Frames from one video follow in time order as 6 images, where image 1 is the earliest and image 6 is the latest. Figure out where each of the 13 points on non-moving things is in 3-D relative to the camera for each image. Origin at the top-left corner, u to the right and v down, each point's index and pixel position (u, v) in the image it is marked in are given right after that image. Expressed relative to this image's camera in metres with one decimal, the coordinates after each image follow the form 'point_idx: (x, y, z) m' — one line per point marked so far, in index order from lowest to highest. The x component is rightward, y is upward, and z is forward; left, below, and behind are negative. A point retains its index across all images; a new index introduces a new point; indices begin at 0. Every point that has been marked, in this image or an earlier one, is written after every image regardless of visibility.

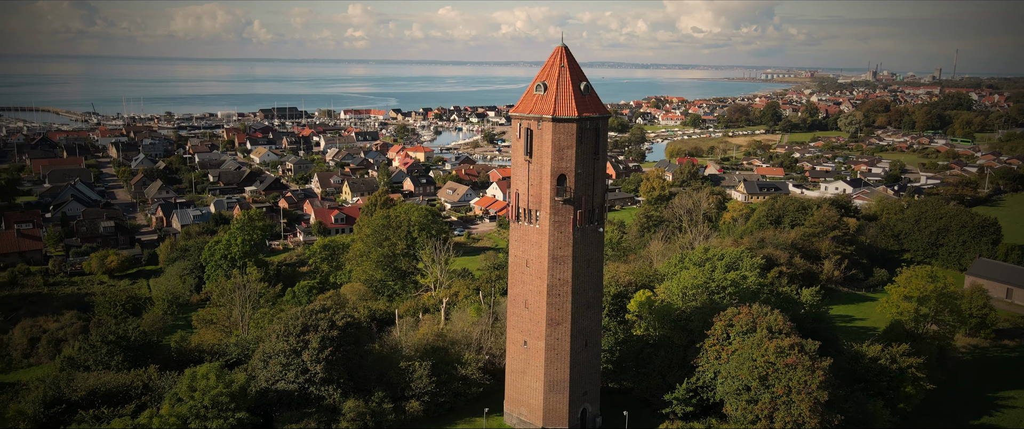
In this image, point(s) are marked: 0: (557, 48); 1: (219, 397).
0: (+1.2, +4.4, +19.1) m
1: (-7.2, -4.5, +17.9) m
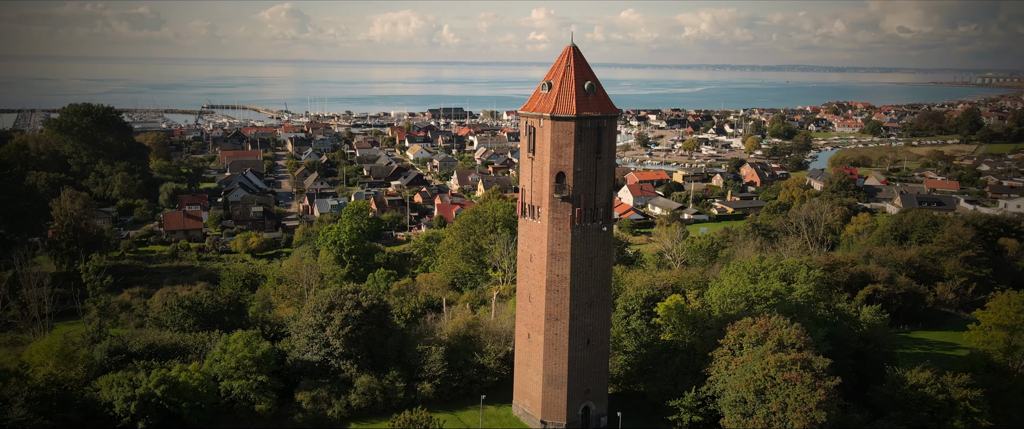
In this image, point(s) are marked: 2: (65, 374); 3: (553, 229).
0: (+1.5, +4.4, +19.4) m
1: (-7.4, -4.1, +20.1) m
2: (-11.7, -4.2, +19.2) m
3: (+1.1, -0.4, +19.2) m
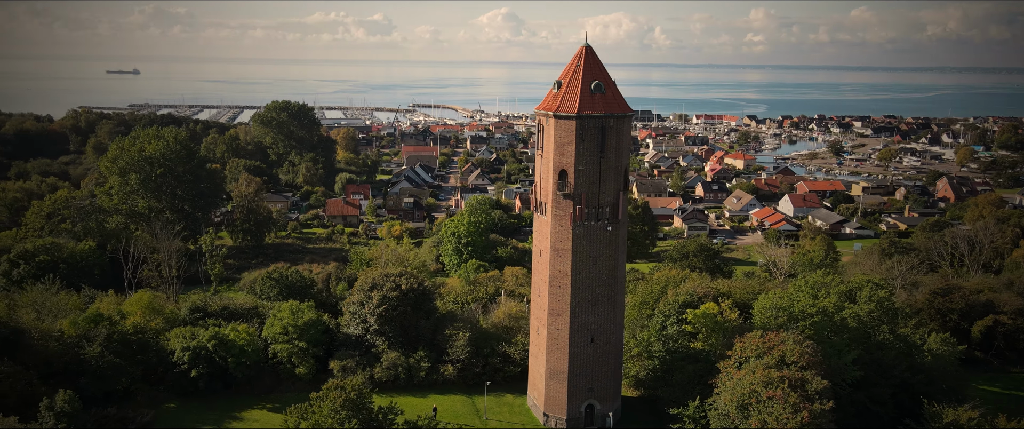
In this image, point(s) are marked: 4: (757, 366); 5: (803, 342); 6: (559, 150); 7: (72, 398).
0: (+1.9, +4.5, +19.6) m
1: (-7.0, -3.5, +22.6) m
2: (-11.4, -3.4, +22.9) m
3: (+1.2, -0.3, +19.6) m
4: (+5.9, -3.7, +17.5) m
5: (+7.2, -3.2, +18.2) m
6: (+1.3, +1.7, +19.2) m
7: (-10.4, -4.3, +17.2) m
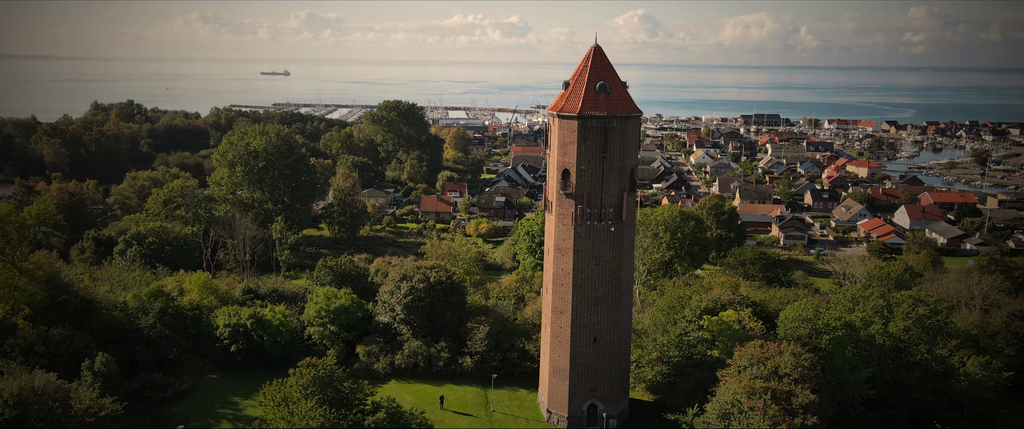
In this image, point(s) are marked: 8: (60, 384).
0: (+2.1, +4.5, +19.7) m
1: (-6.4, -3.2, +24.2) m
2: (-10.6, -3.0, +25.2) m
3: (+1.3, -0.3, +19.8) m
4: (+5.4, -3.8, +17.0) m
5: (+6.9, -3.3, +17.5) m
6: (+1.4, +1.7, +19.4) m
7: (-10.7, -3.9, +19.4) m
8: (-10.8, -4.0, +17.4) m
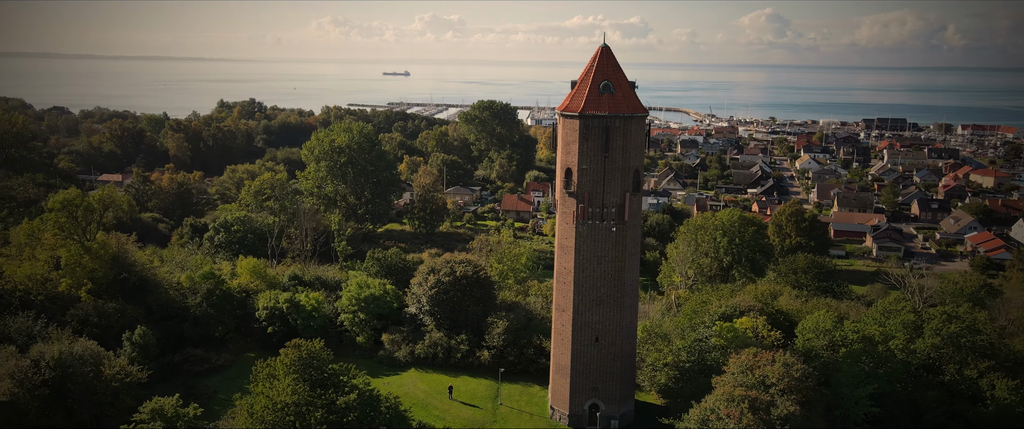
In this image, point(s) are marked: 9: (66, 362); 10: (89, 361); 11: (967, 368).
0: (+2.3, +4.5, +19.8) m
1: (-5.6, -3.0, +25.4) m
2: (-9.7, -2.6, +27.1) m
3: (+1.4, -0.2, +20.0) m
4: (+5.0, -3.9, +16.6) m
5: (+6.5, -3.5, +16.8) m
6: (+1.5, +1.8, +19.5) m
7: (-10.6, -3.5, +21.4) m
8: (-11.0, -3.6, +19.4) m
9: (-11.3, -3.7, +18.5) m
10: (-10.9, -3.8, +18.8) m
11: (+12.0, -4.1, +19.2) m
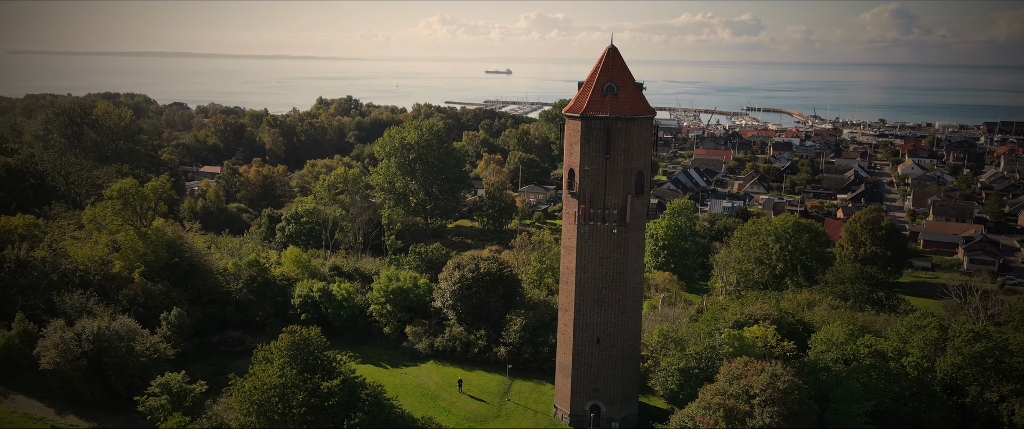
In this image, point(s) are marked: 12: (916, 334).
0: (+2.5, +4.5, +19.8) m
1: (-4.8, -2.8, +26.4) m
2: (-8.6, -2.3, +28.6) m
3: (+1.5, -0.2, +20.1) m
4: (+4.5, -4.0, +16.3) m
5: (+6.1, -3.6, +16.3) m
6: (+1.6, +1.8, +19.7) m
7: (-10.3, -3.2, +23.1) m
8: (-11.0, -3.3, +21.2) m
9: (-11.4, -3.4, +20.3) m
10: (-10.9, -3.4, +20.5) m
11: (+11.8, -4.4, +17.9) m
12: (+11.1, -3.3, +19.8) m
